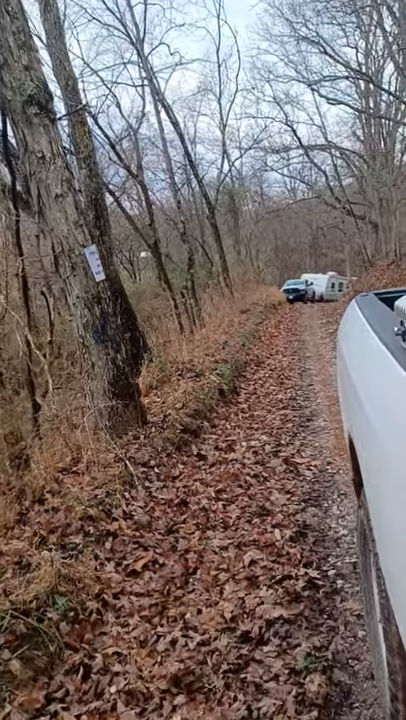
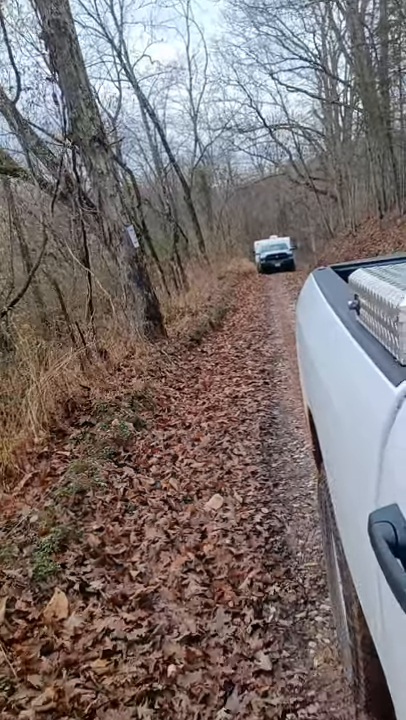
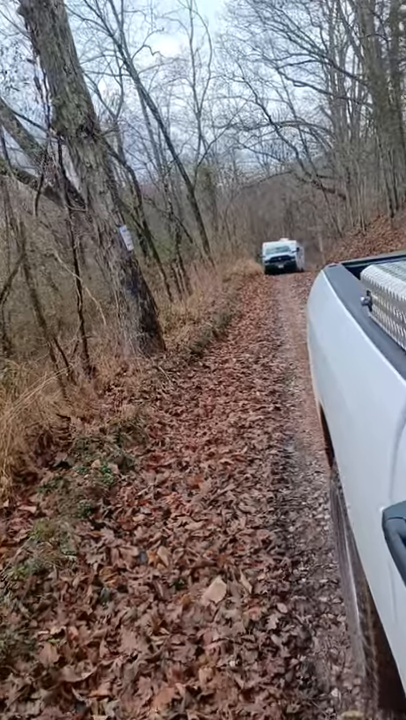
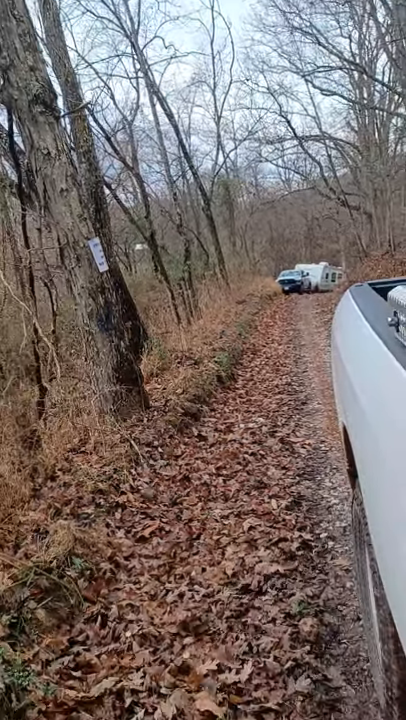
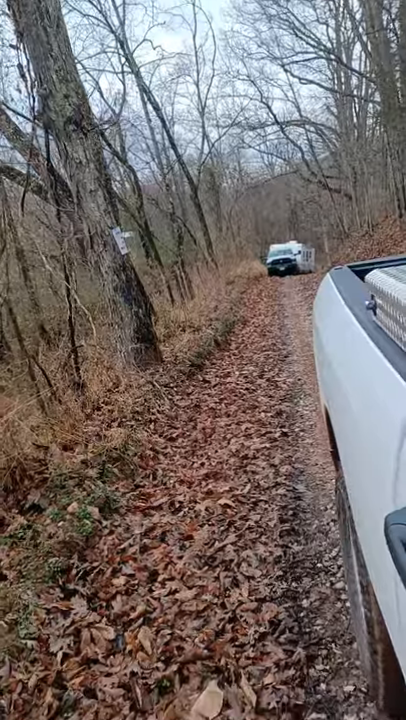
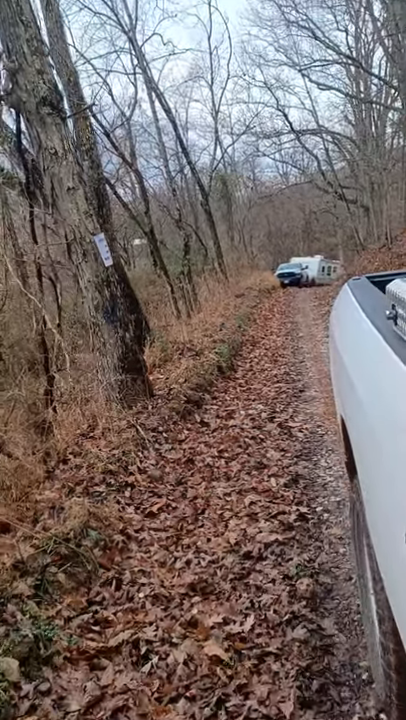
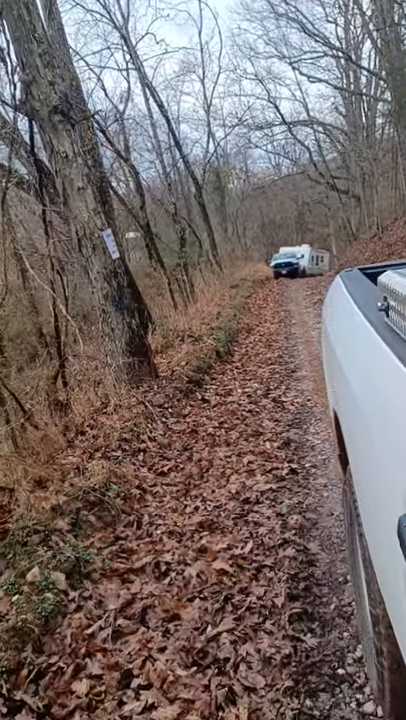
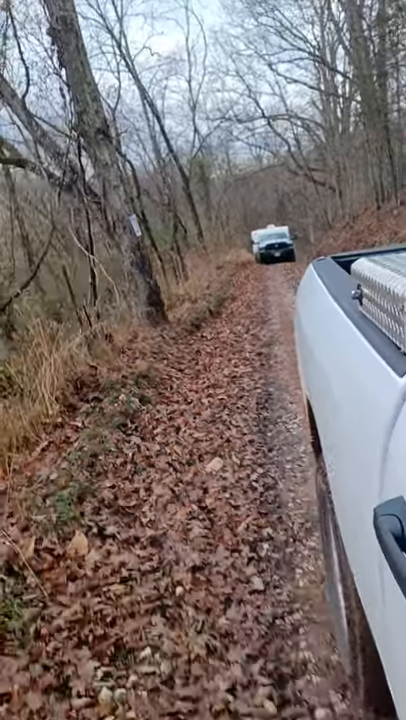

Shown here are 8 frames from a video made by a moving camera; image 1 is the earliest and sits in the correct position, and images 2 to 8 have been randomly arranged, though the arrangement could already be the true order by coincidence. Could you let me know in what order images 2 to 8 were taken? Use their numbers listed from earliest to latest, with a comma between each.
4, 6, 7, 5, 3, 2, 8
